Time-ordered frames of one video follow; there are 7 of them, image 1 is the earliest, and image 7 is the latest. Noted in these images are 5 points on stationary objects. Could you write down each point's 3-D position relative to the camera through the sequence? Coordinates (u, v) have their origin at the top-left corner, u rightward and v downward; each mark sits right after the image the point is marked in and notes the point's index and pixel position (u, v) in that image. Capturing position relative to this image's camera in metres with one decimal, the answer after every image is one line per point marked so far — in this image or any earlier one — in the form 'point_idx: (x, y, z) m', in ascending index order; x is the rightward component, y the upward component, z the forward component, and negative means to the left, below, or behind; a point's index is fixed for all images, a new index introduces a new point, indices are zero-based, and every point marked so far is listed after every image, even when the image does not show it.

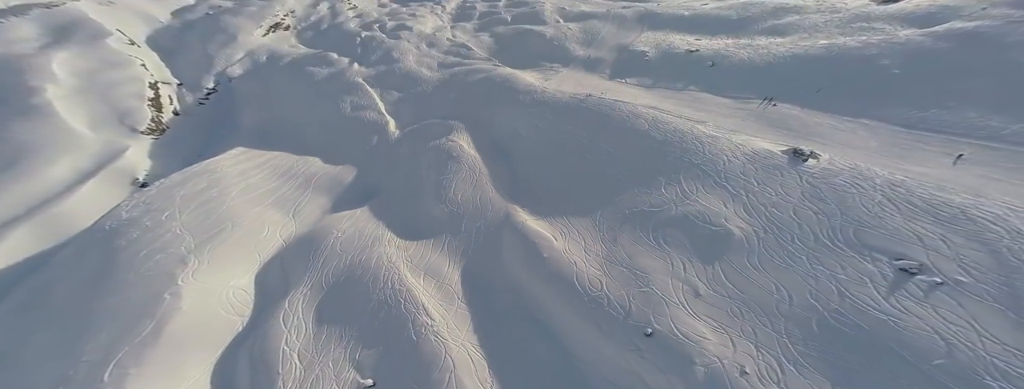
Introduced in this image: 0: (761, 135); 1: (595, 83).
0: (+10.4, +2.5, +9.5) m
1: (+5.7, +8.1, +16.1) m
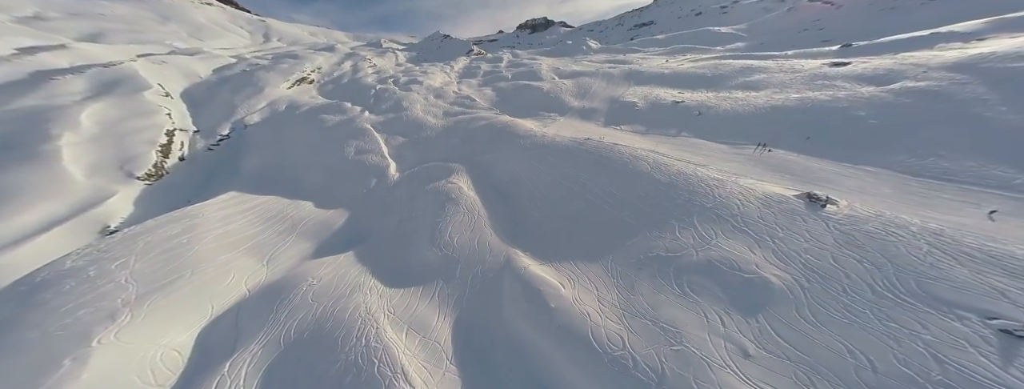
0: (+10.5, +0.7, +9.4) m
1: (+5.8, +5.0, +16.9) m
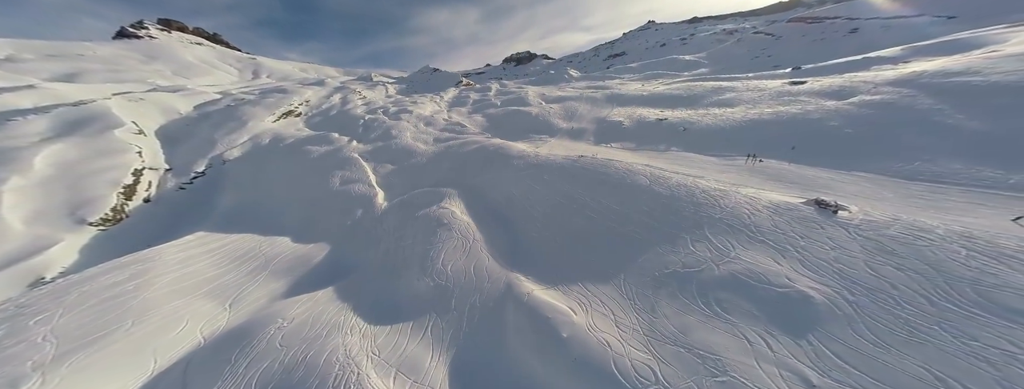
0: (+10.4, +0.3, +9.3) m
1: (+5.2, +3.6, +17.0) m
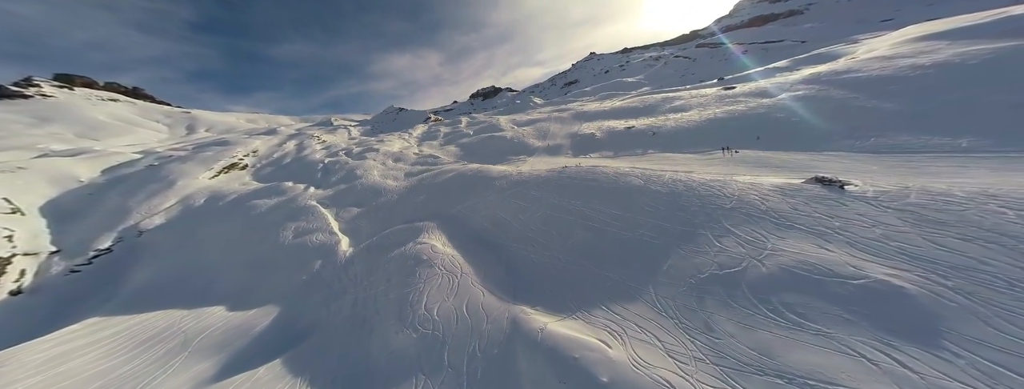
0: (+10.0, +0.9, +9.3) m
1: (+3.7, +2.5, +16.7) m
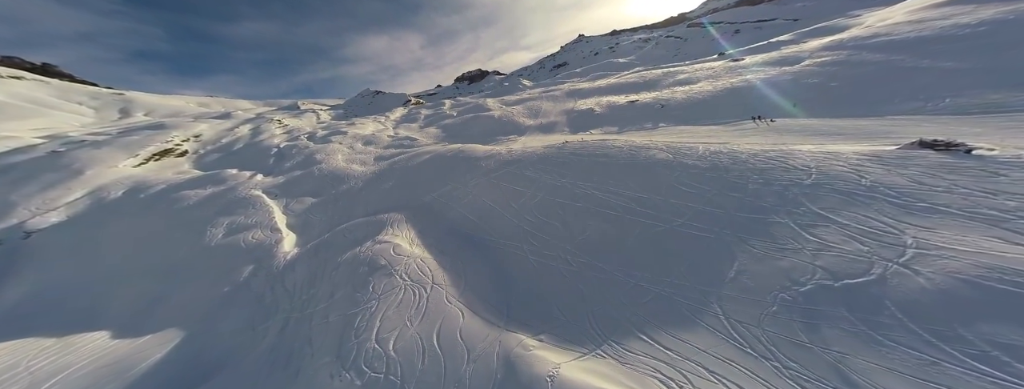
0: (+9.7, +1.7, +7.2) m
1: (+3.0, +3.5, +14.2) m
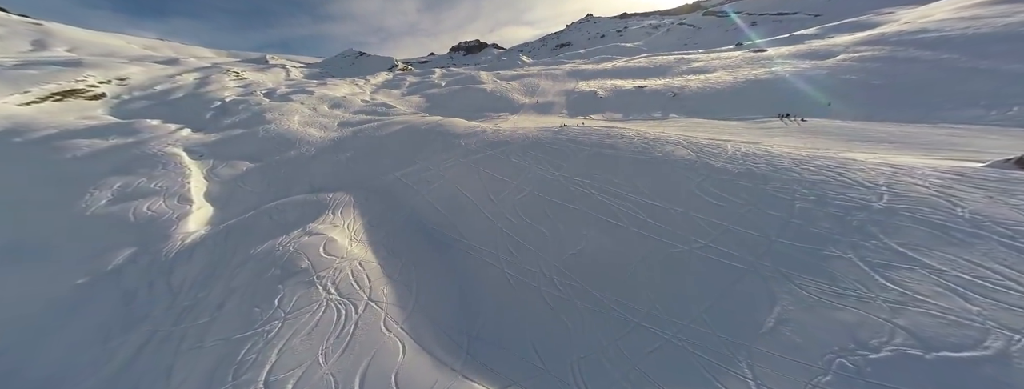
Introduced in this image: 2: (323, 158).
0: (+9.2, +1.2, +5.9) m
1: (+2.5, +4.0, +12.4) m
2: (-7.7, +1.5, +9.8) m
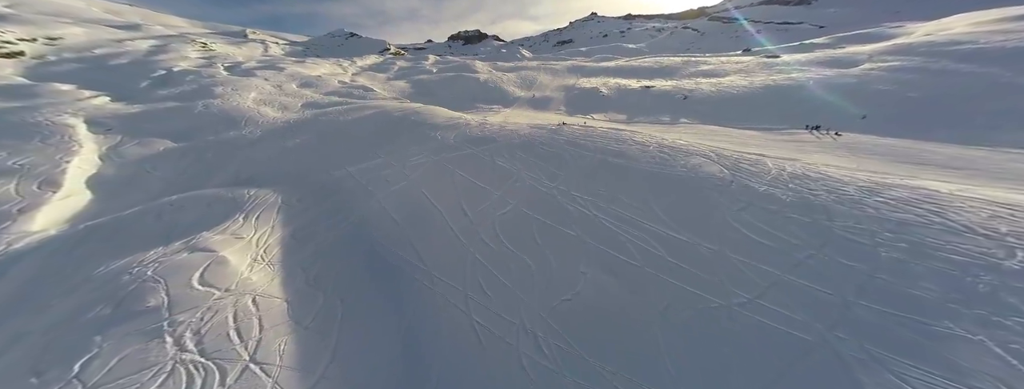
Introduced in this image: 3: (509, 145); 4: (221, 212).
0: (+8.8, +0.4, +4.8) m
1: (+2.0, +3.7, +11.1) m
2: (-8.2, +1.8, +8.1) m
3: (+0.2, +1.7, +7.0) m
4: (-6.3, -0.5, +5.2) m
